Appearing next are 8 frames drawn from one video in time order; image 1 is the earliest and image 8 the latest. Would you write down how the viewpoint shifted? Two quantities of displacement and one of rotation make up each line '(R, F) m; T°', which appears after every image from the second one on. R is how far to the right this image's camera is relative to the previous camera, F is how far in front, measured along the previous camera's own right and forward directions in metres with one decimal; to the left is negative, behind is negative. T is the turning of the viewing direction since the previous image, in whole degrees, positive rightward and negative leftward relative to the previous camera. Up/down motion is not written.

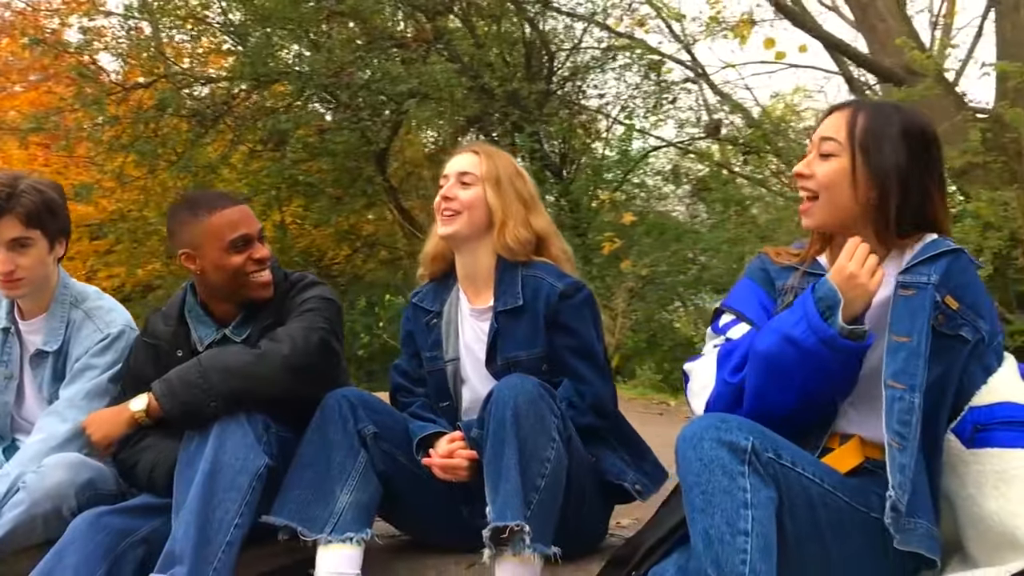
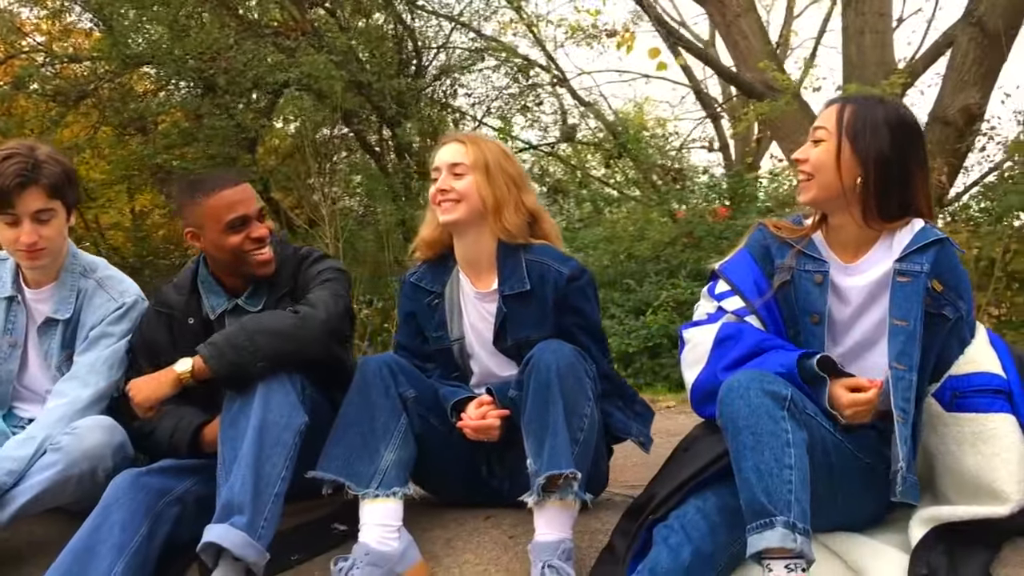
(-0.4, -0.2) m; +9°
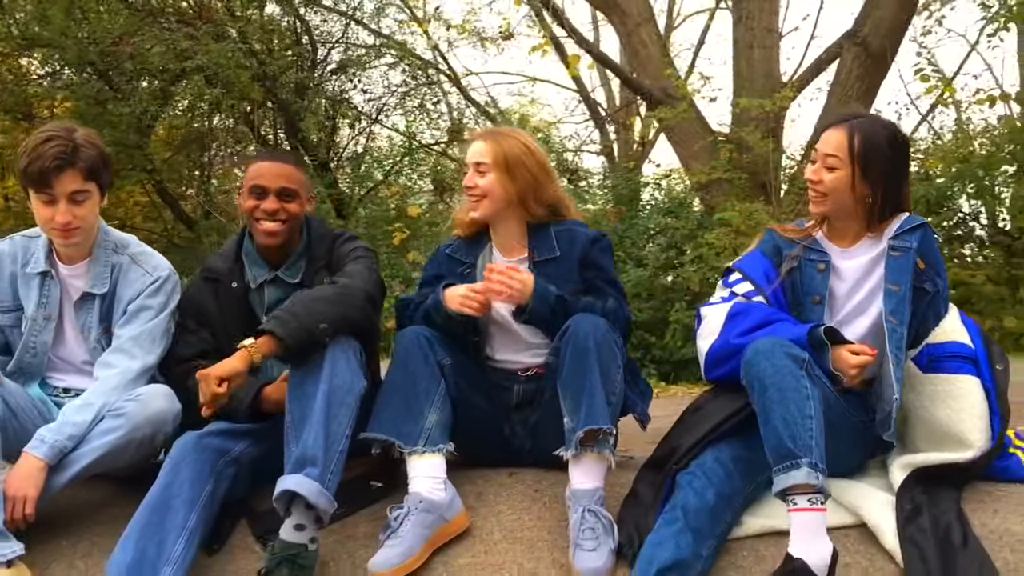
(-0.4, -0.2) m; +7°
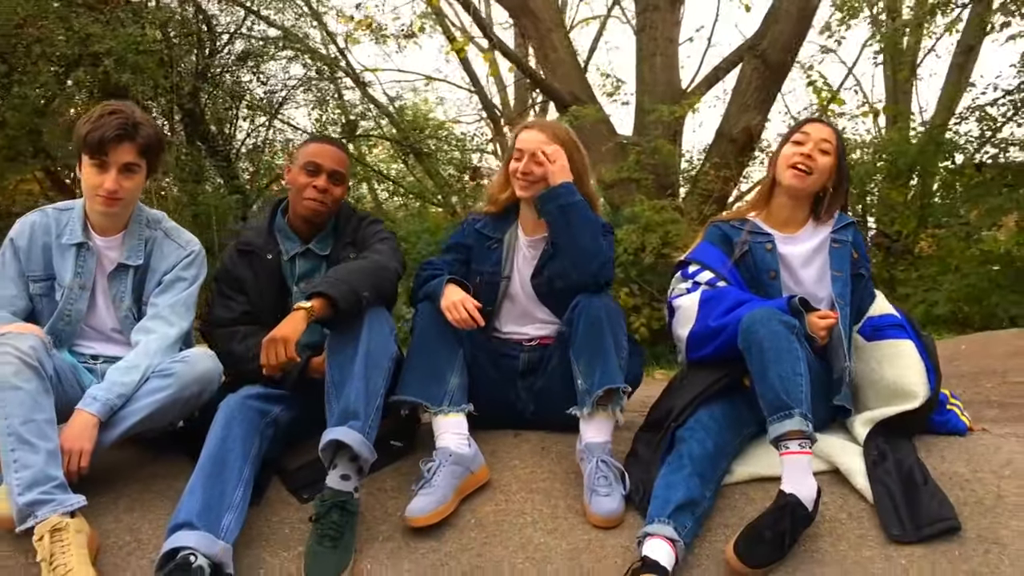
(-0.3, -0.2) m; +7°
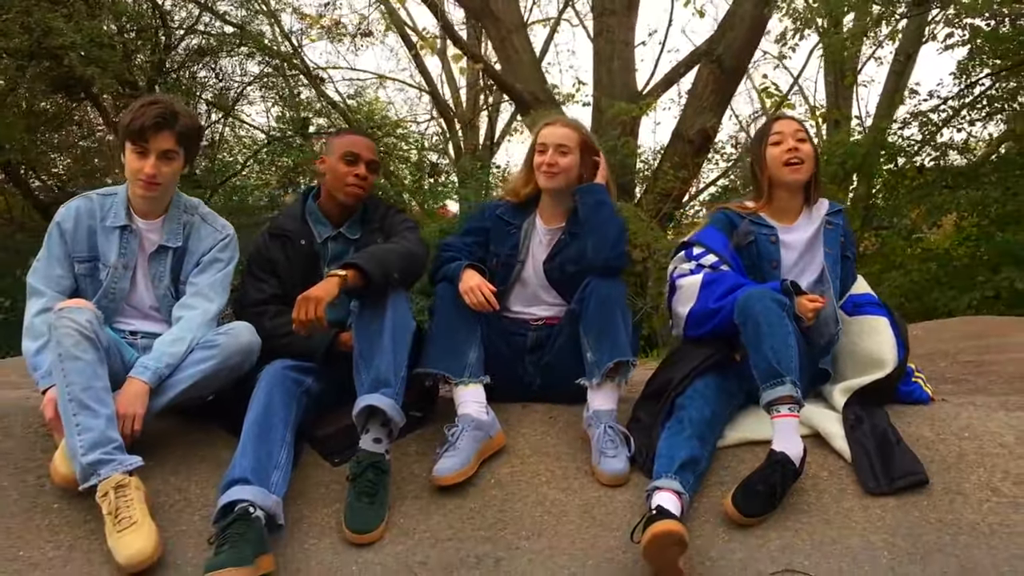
(-0.2, -0.2) m; +3°
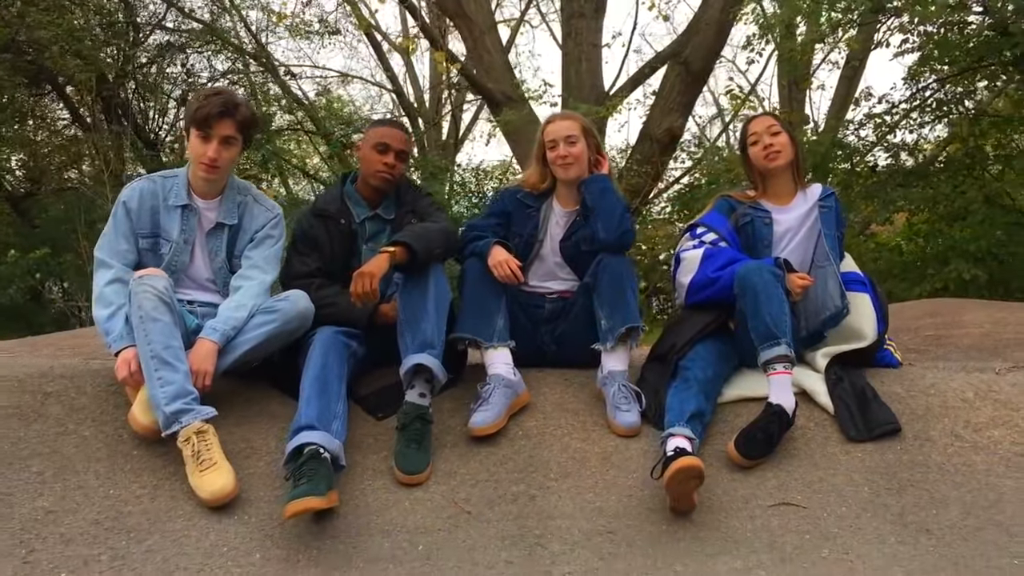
(-0.2, -0.3) m; +3°
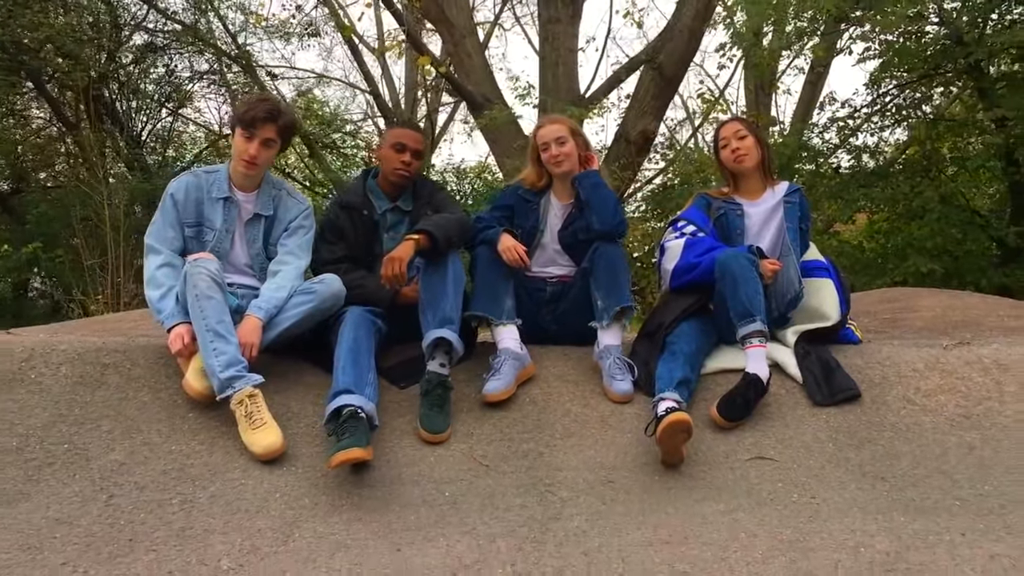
(-0.1, -0.4) m; +2°
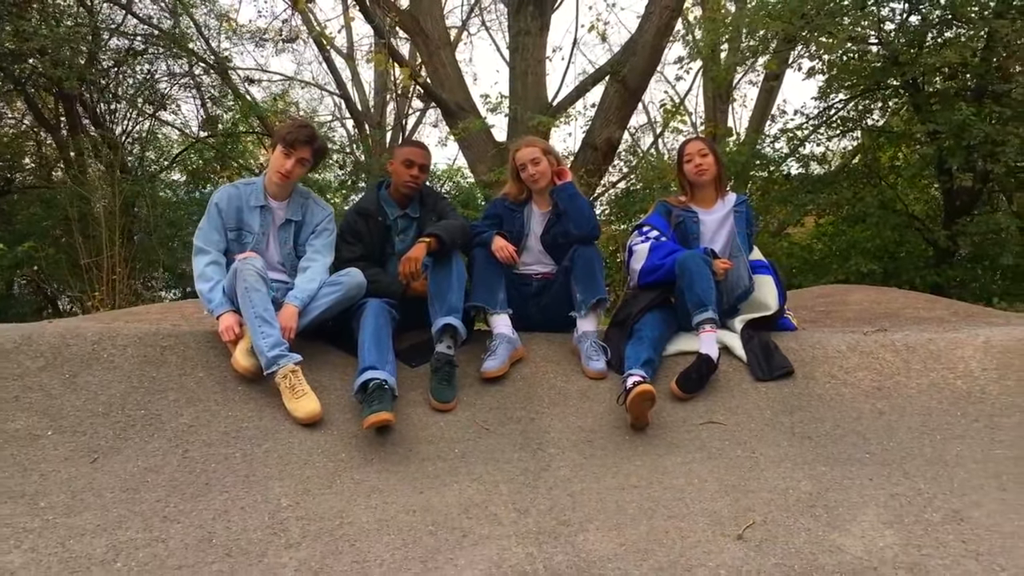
(-0.1, -0.6) m; +2°
